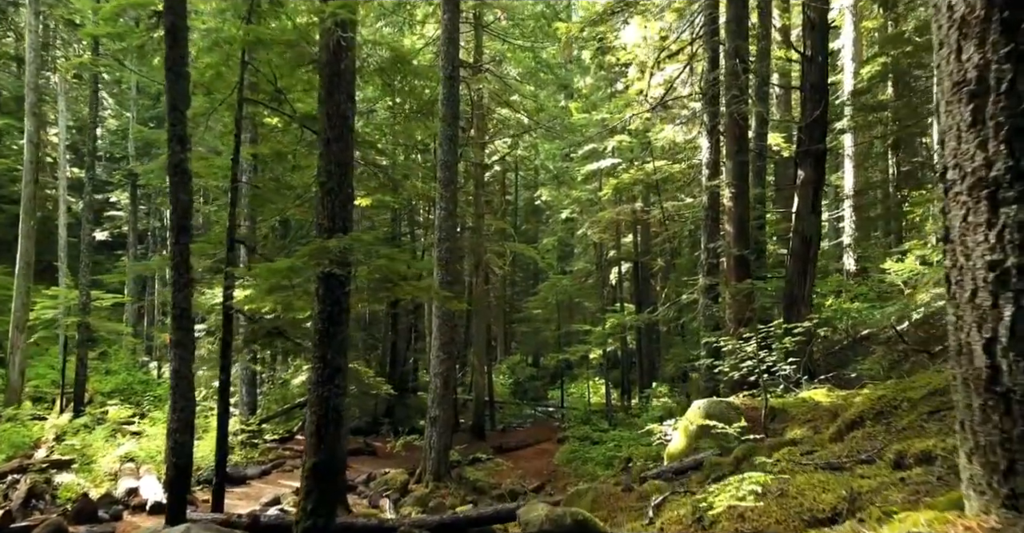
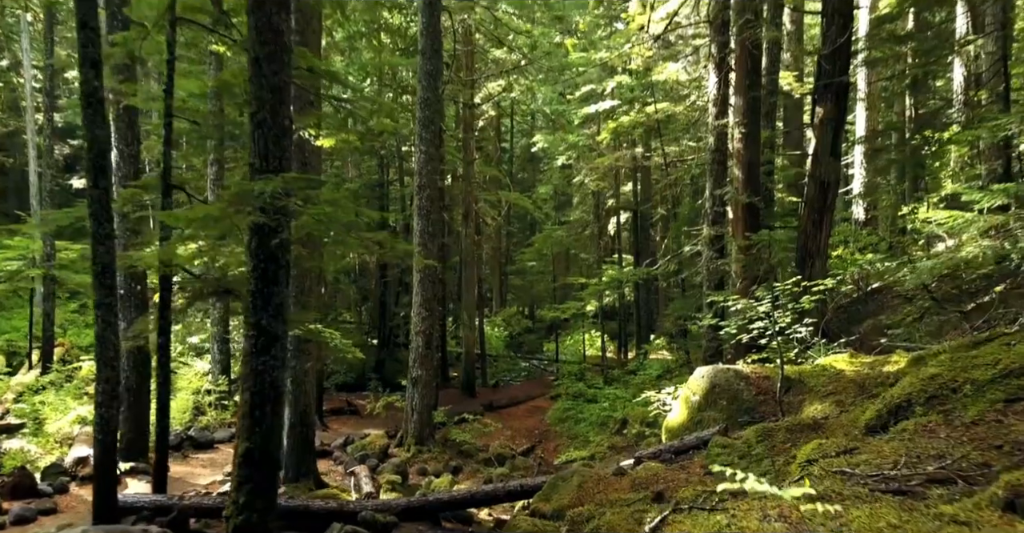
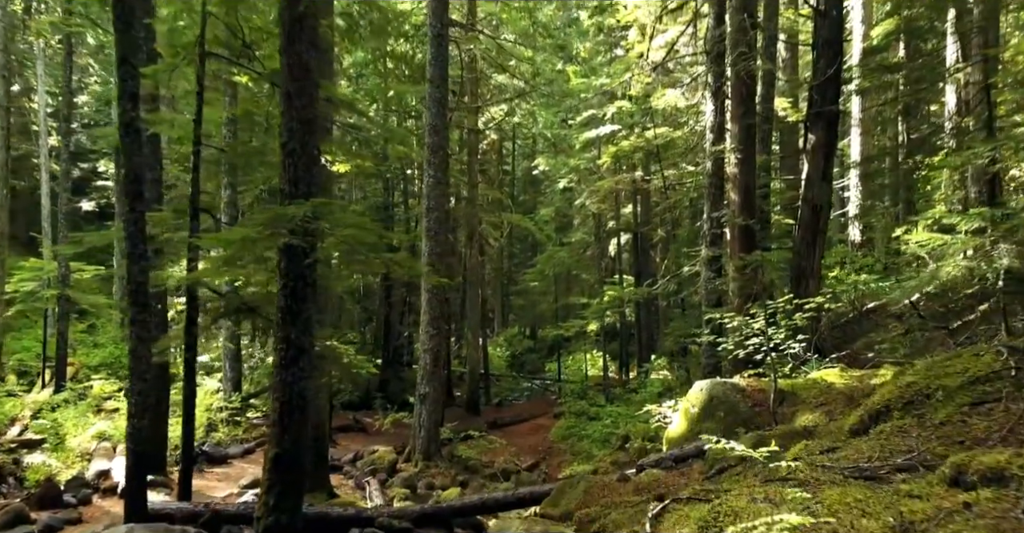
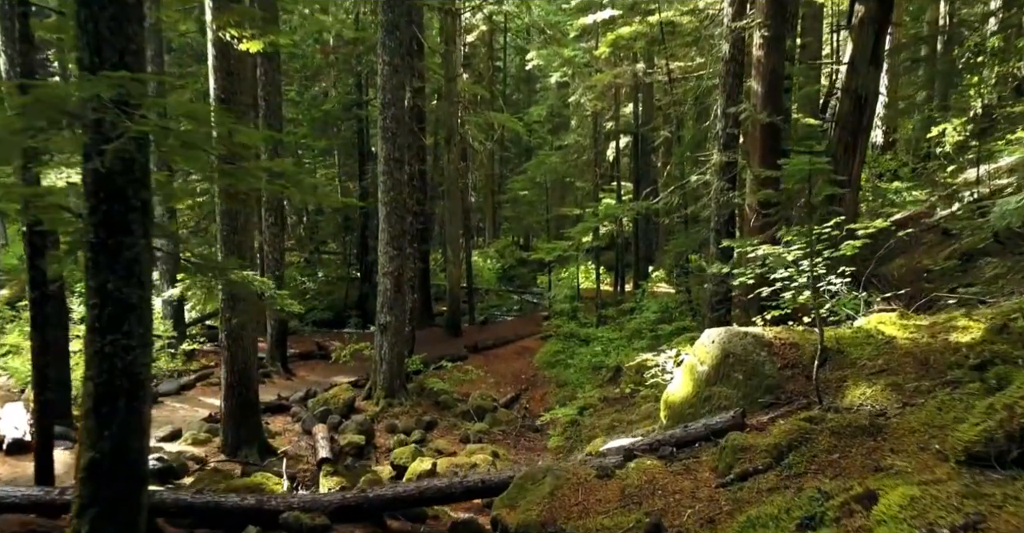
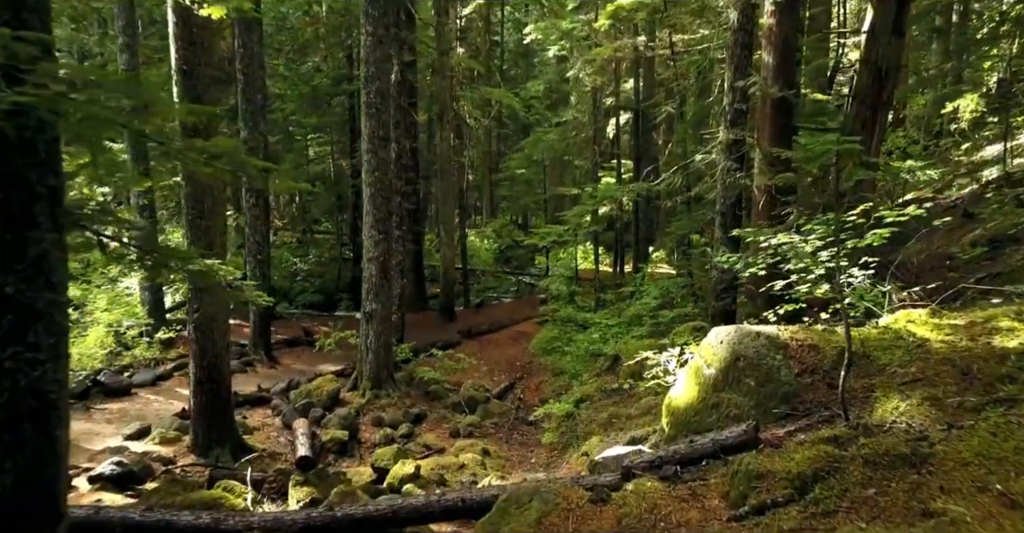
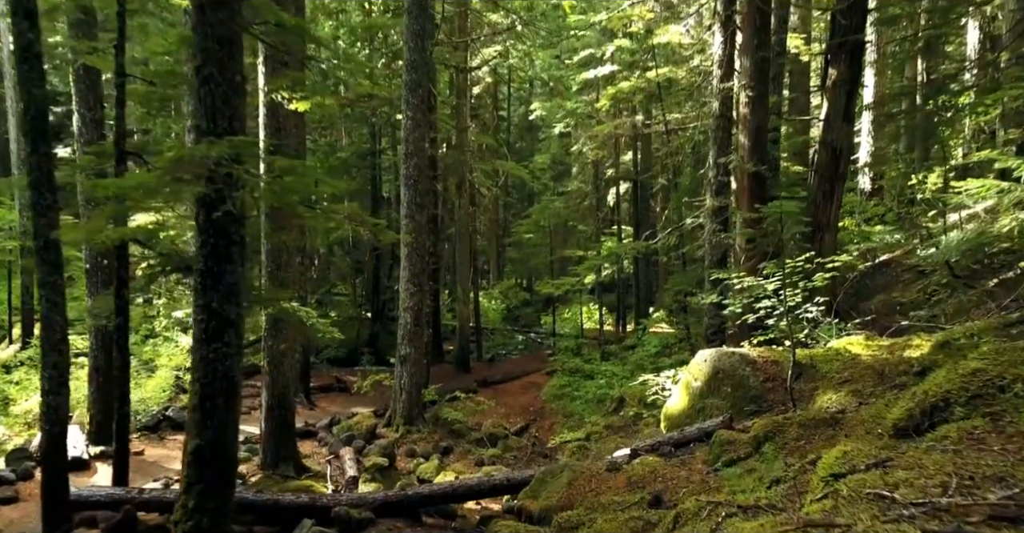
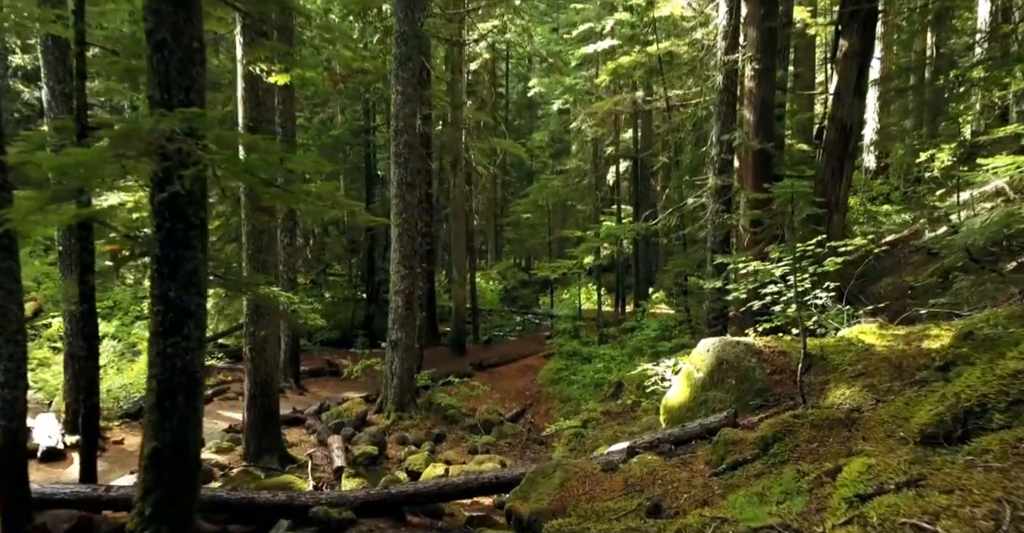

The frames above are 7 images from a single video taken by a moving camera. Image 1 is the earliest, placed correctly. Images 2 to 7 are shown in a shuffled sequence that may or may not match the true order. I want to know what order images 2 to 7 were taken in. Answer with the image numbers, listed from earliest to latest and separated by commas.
3, 2, 6, 7, 4, 5
